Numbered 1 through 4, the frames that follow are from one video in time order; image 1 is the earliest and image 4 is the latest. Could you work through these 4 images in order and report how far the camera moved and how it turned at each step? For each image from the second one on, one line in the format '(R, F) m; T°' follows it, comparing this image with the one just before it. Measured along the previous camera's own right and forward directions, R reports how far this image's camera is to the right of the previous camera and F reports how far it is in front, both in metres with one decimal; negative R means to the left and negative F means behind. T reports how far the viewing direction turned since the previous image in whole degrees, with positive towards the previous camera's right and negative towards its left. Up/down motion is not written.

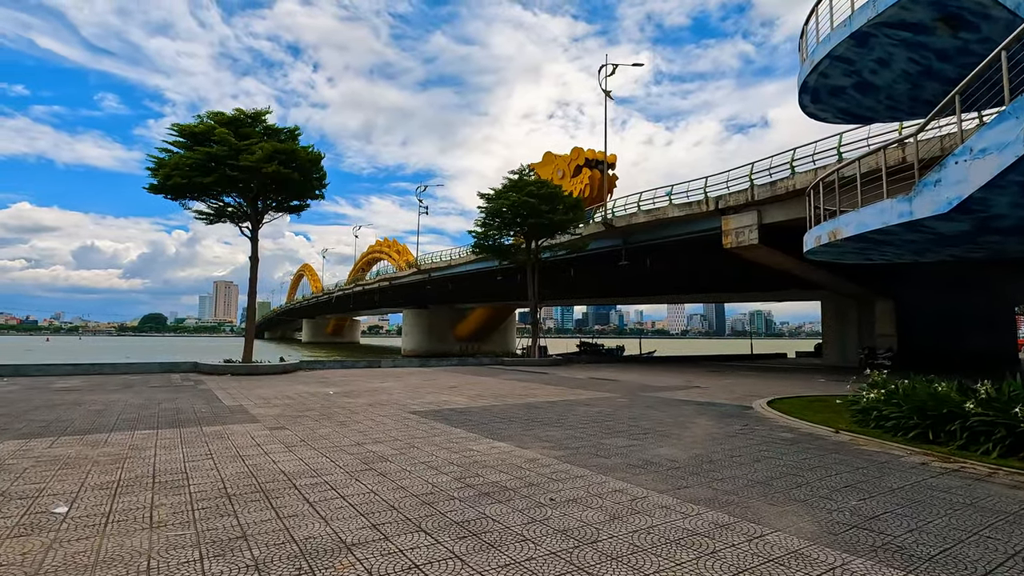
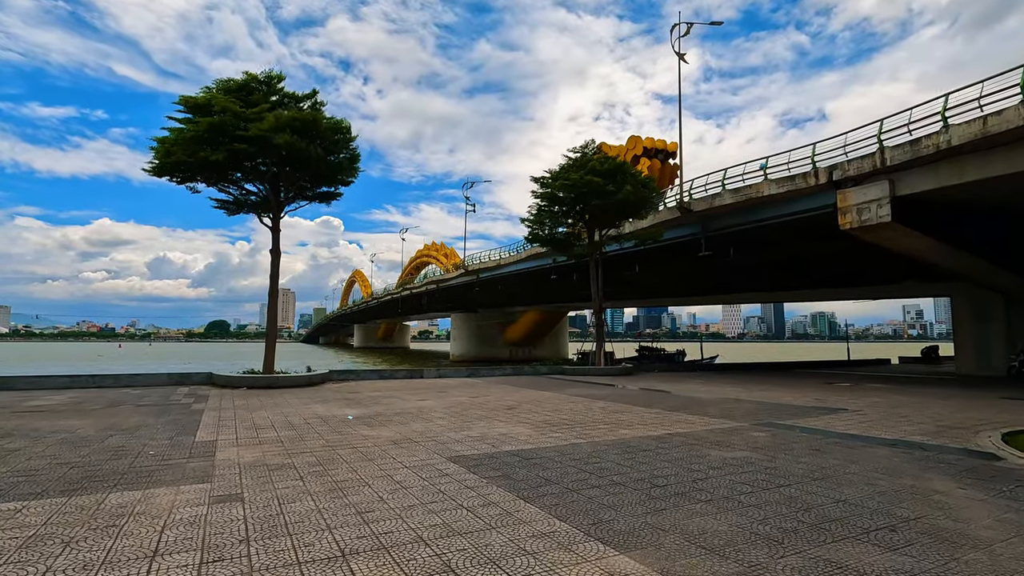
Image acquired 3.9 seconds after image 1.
(-0.7, +4.6) m; -5°
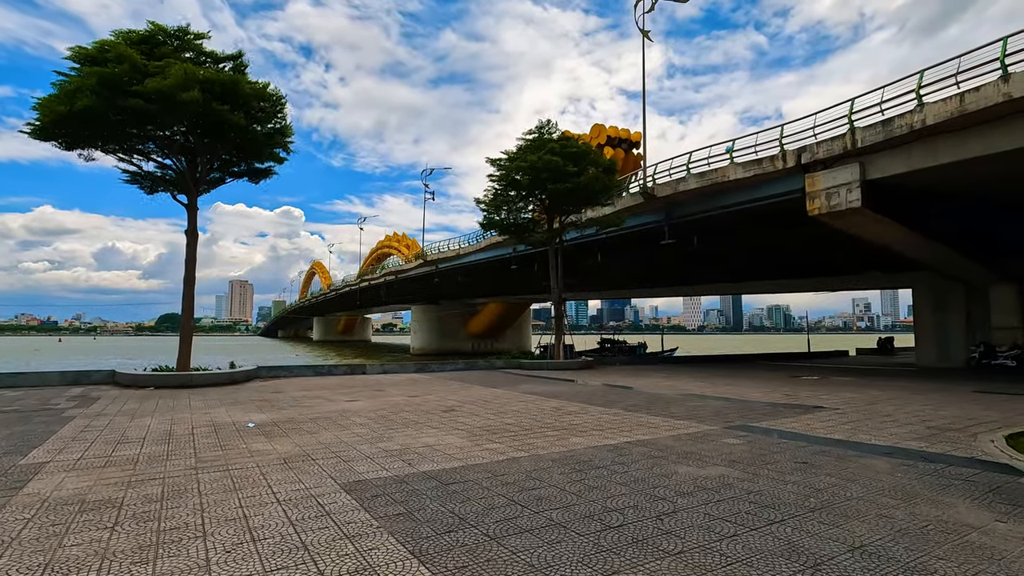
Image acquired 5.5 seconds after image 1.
(+0.6, +1.9) m; +4°
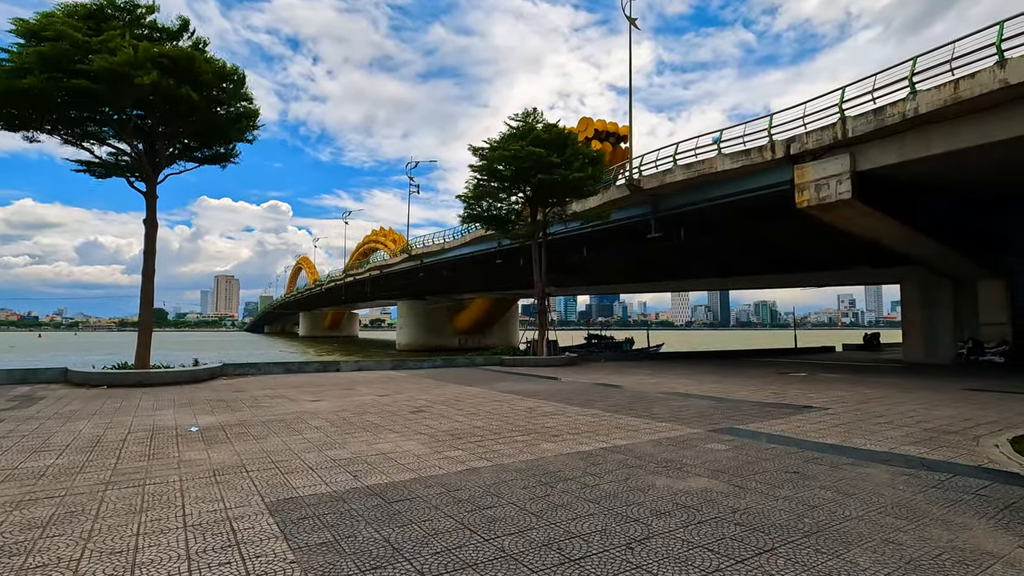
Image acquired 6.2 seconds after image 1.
(+0.4, +0.8) m; +1°
